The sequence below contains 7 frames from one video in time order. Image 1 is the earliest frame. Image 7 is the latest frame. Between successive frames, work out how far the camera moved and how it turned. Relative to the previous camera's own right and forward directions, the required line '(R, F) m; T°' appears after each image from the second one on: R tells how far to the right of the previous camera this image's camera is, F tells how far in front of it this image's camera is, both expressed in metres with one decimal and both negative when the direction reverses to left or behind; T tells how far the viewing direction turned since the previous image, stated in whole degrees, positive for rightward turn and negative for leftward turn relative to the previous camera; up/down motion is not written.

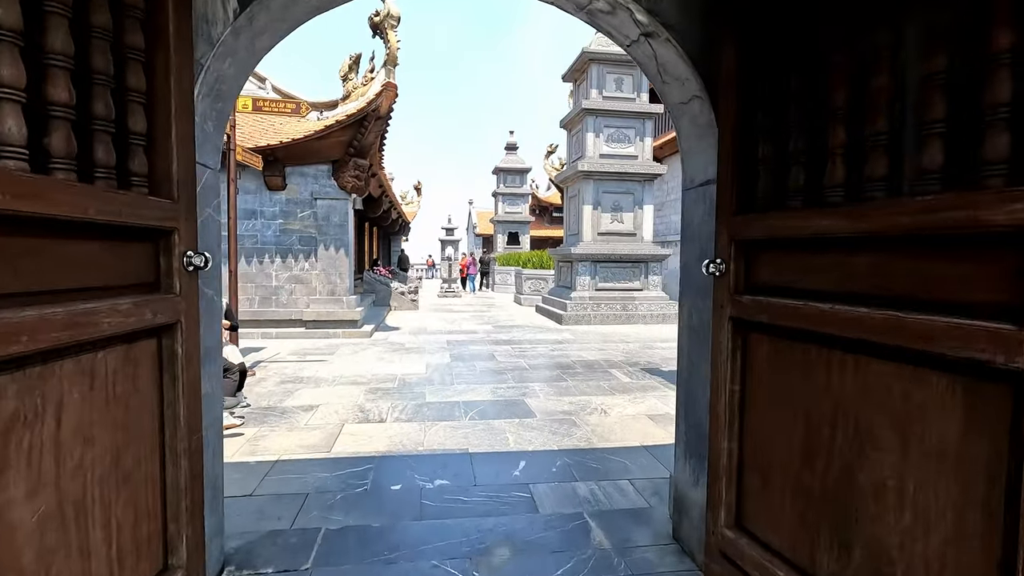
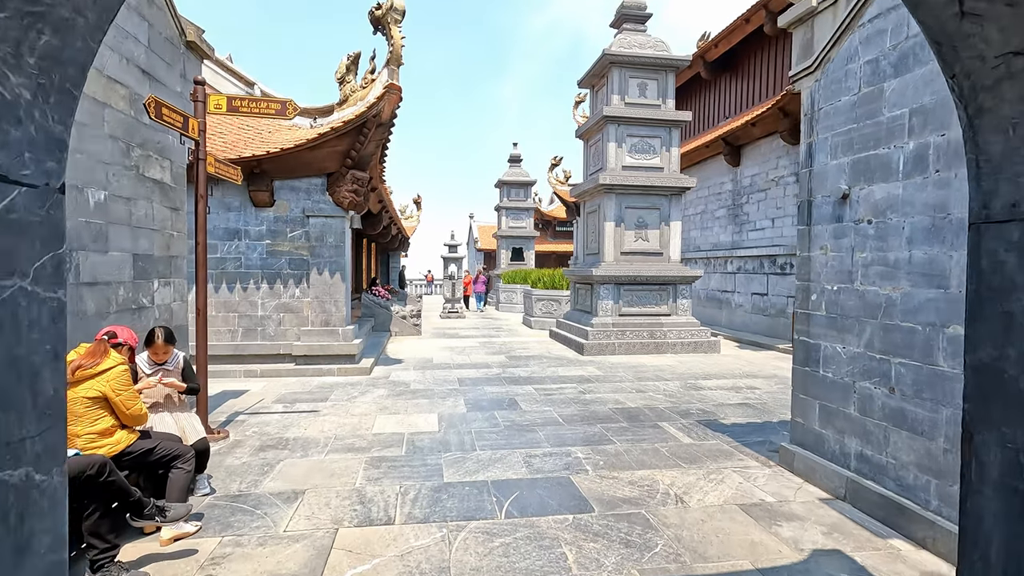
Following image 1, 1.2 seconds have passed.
(-0.3, +1.0) m; 0°
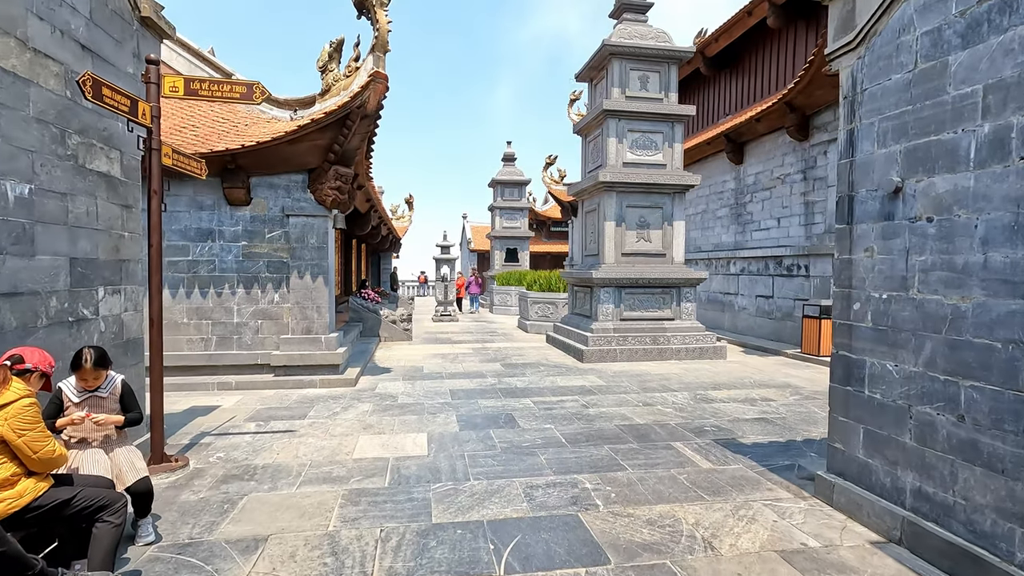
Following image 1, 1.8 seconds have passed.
(0.0, +0.5) m; +1°
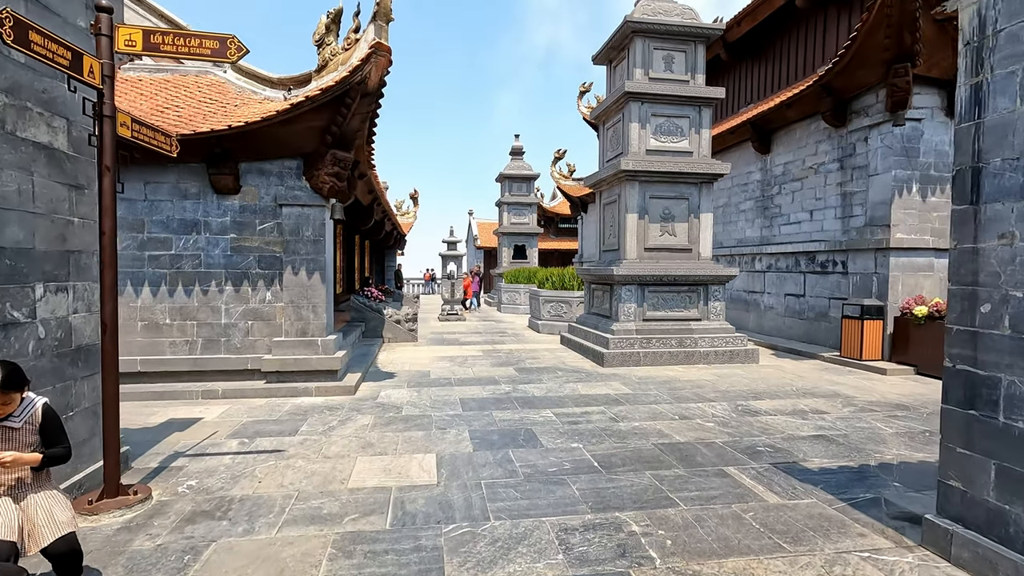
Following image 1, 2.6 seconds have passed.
(-0.1, +0.7) m; -1°
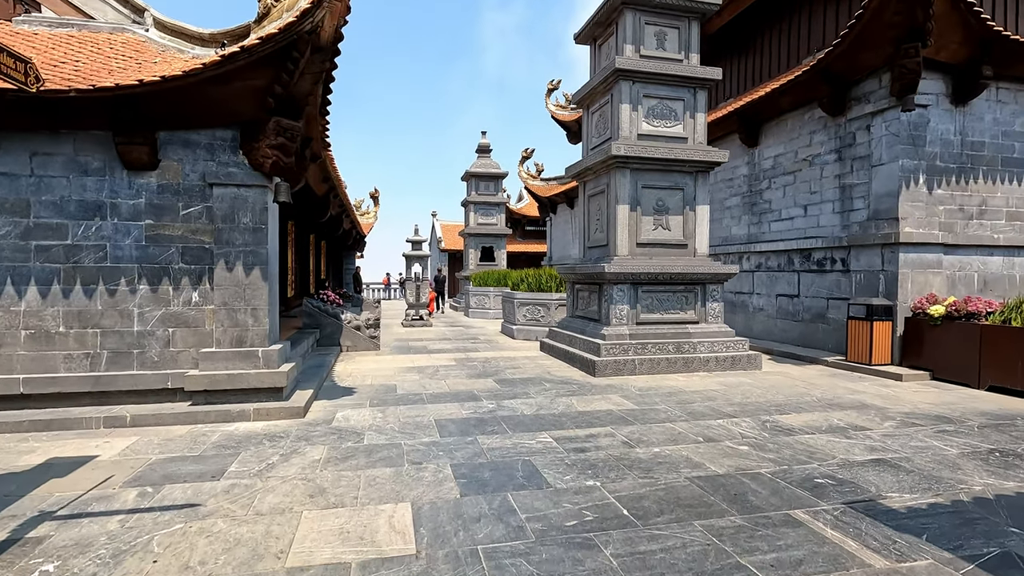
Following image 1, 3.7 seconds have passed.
(-0.2, +1.0) m; +4°
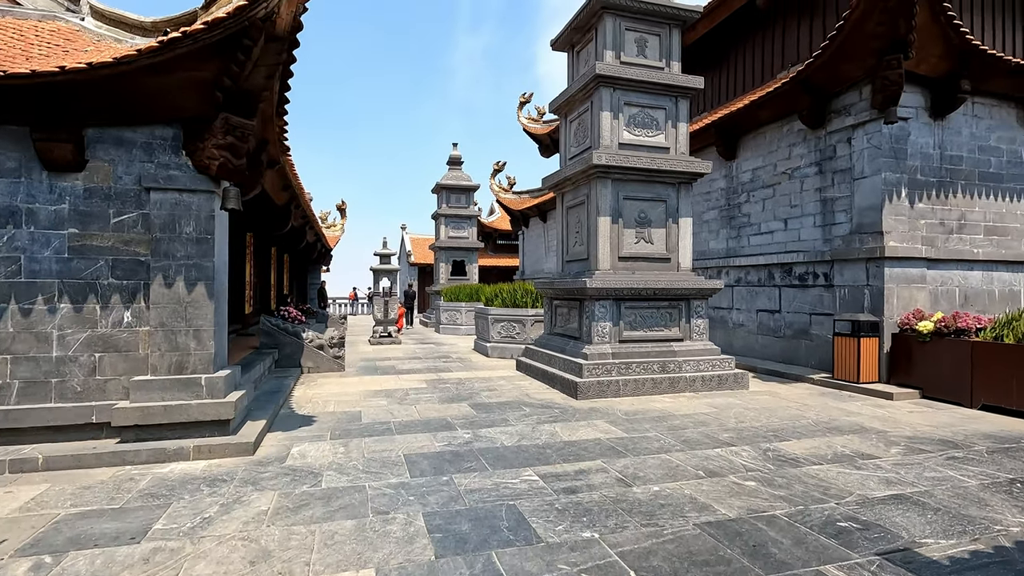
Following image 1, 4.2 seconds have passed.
(-0.1, +0.5) m; +3°
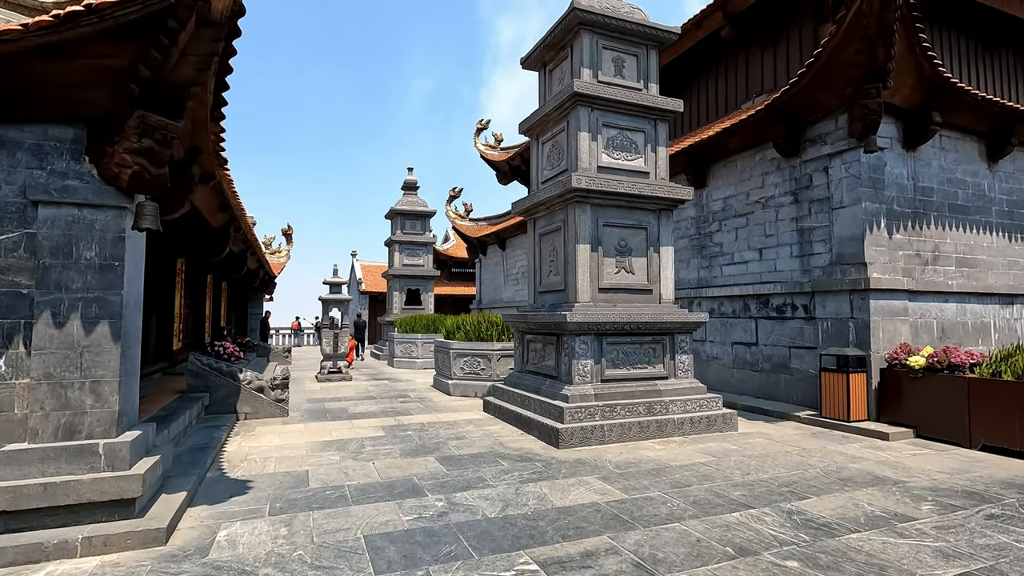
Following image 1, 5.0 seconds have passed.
(-0.2, +0.7) m; +5°
